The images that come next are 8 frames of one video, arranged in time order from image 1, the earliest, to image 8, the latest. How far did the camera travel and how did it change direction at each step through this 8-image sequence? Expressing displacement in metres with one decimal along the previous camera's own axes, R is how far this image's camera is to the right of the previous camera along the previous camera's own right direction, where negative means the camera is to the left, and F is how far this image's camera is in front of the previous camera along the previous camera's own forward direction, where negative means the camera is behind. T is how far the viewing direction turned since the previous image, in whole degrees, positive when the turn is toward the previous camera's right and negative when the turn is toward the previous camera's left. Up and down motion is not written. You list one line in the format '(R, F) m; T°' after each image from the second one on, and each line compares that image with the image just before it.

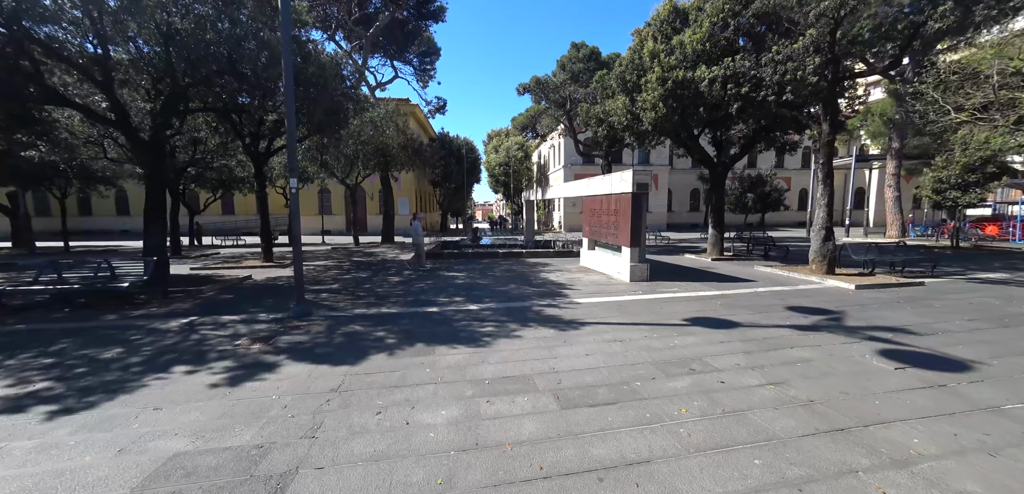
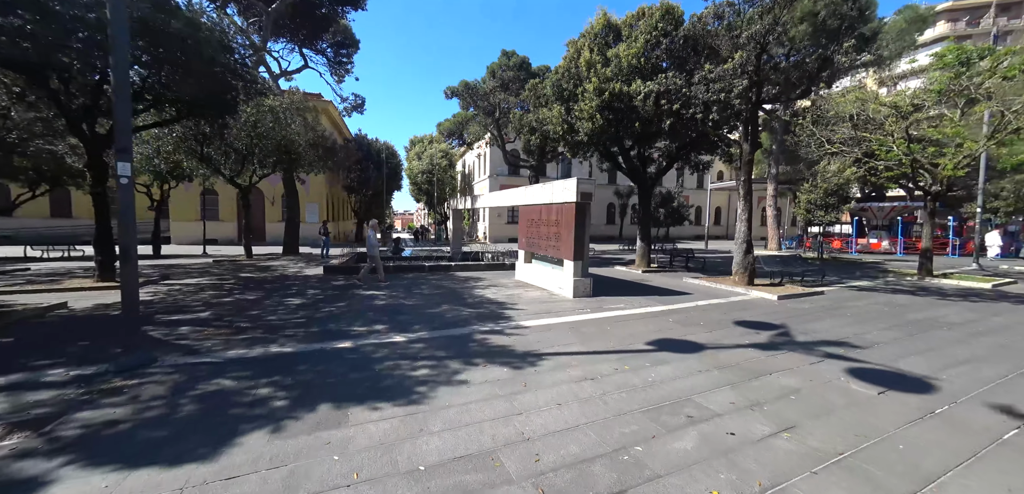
(-0.2, +1.1) m; +12°
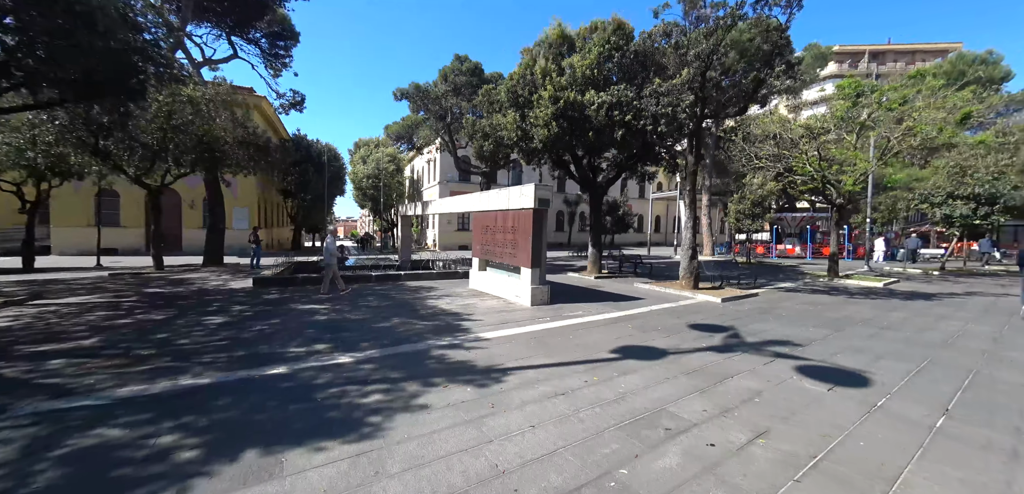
(-0.1, +0.3) m; +8°
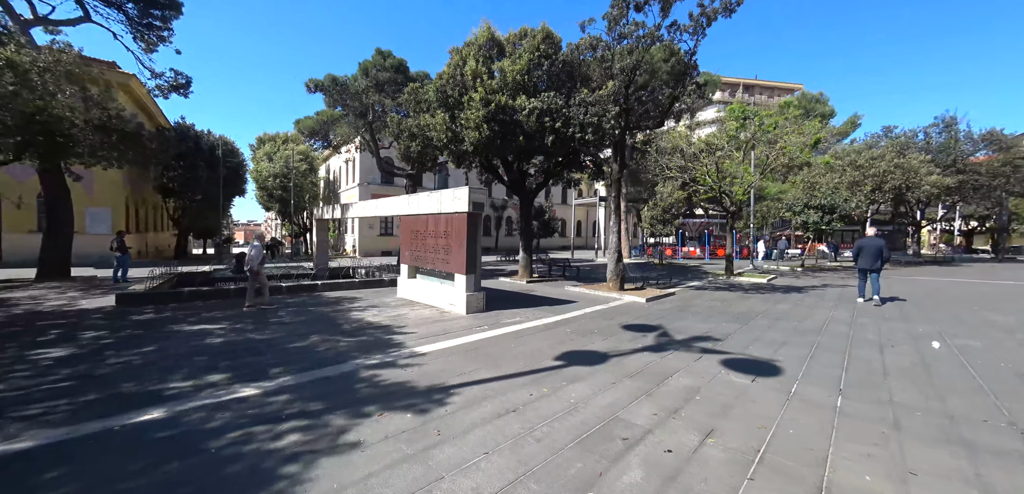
(-0.2, +0.3) m; +11°
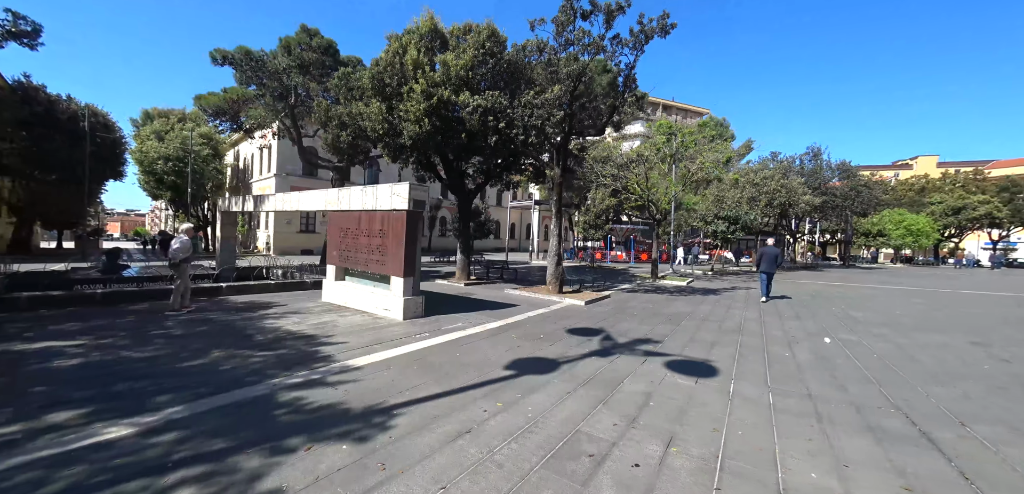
(-0.2, +0.4) m; +10°
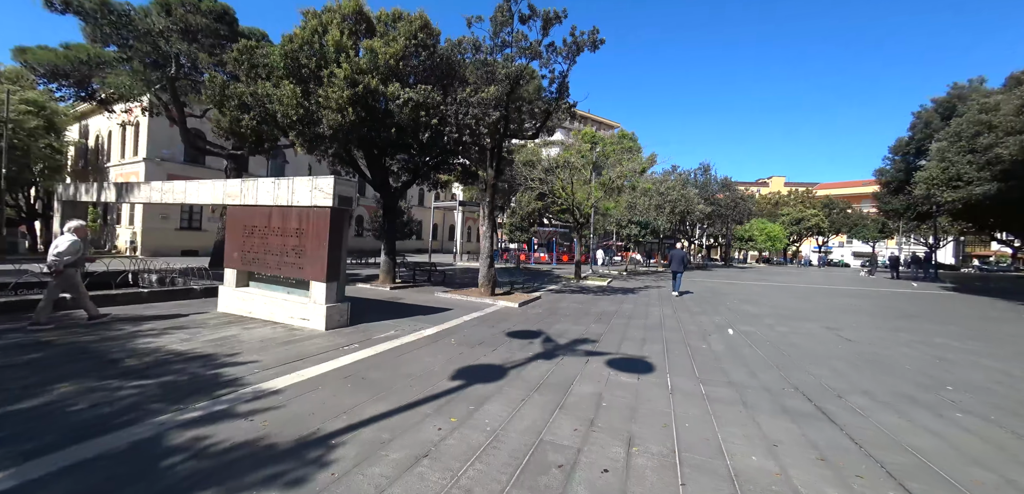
(-0.3, +0.3) m; +12°
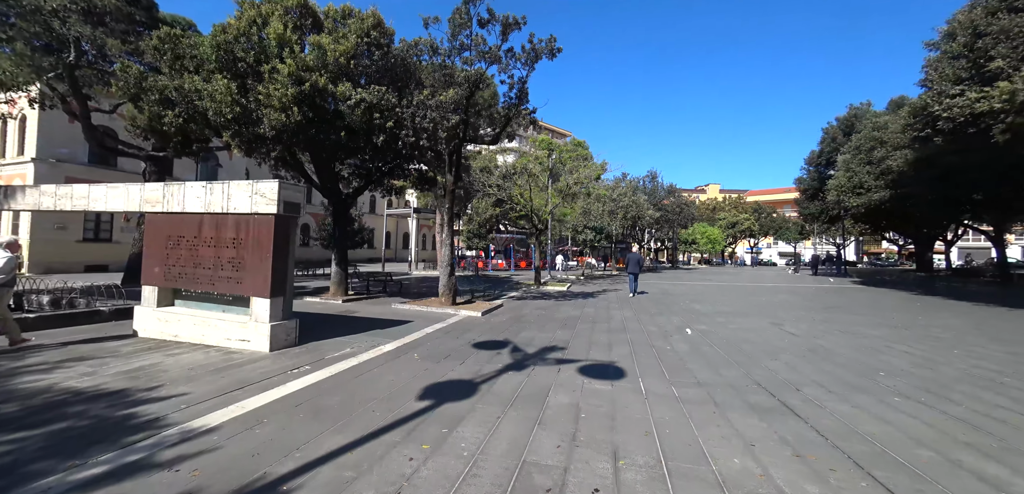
(-0.1, +0.3) m; +7°
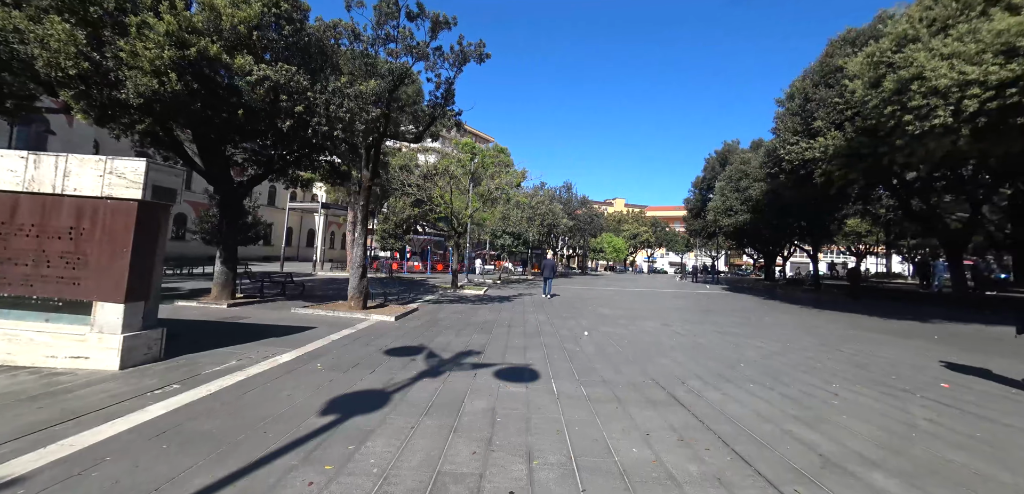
(0.0, +0.1) m; +12°
